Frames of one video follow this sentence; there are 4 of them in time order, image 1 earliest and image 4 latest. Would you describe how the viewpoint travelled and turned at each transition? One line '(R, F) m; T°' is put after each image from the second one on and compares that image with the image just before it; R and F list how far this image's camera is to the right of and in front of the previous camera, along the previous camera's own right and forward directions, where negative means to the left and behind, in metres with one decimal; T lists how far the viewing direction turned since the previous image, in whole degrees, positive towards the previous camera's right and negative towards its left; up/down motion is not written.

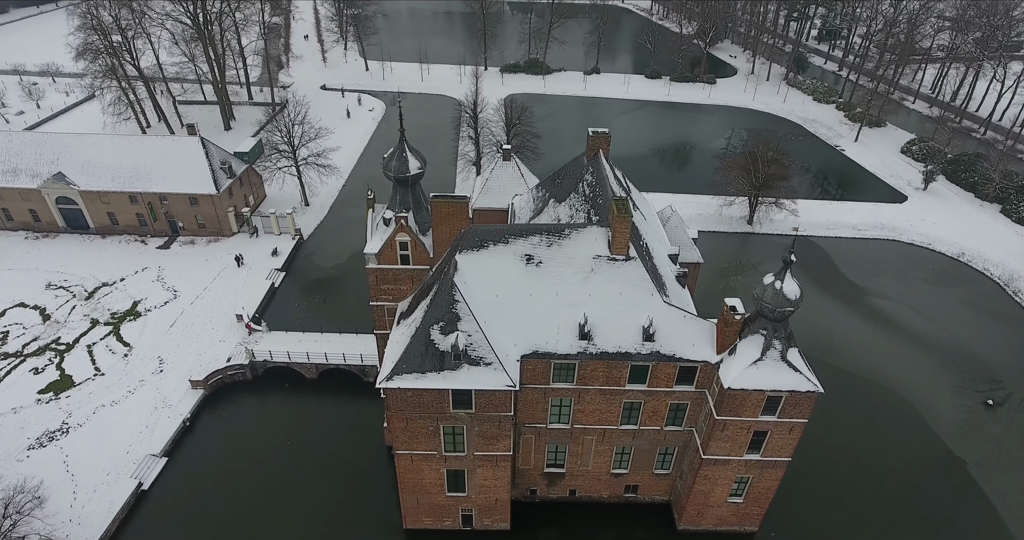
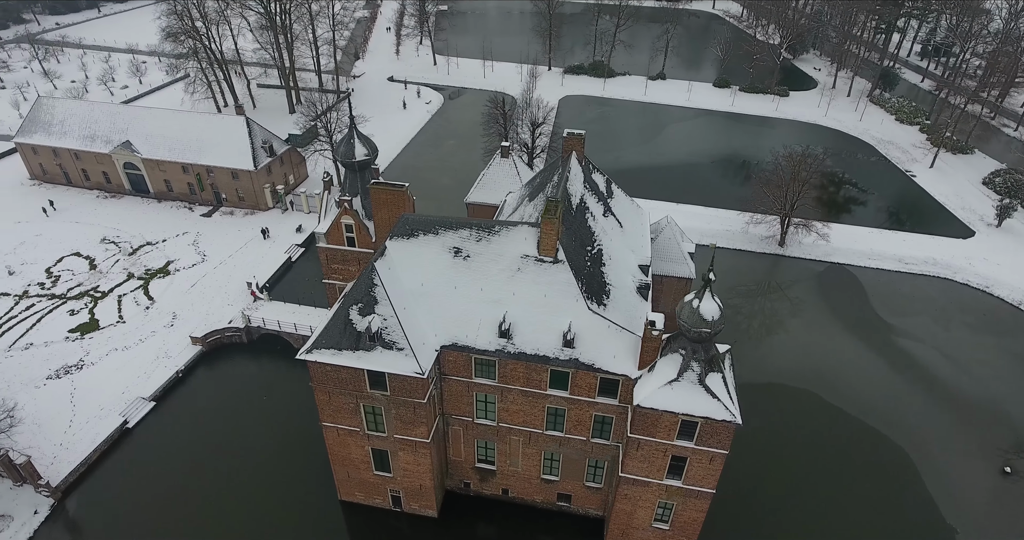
(+7.5, +0.4) m; -9°
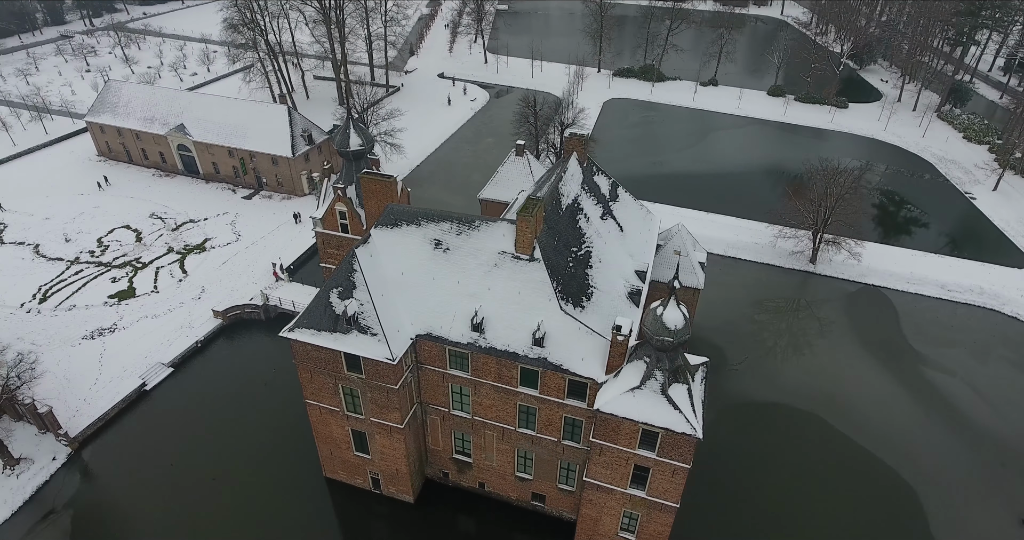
(+3.8, 0.0) m; -6°
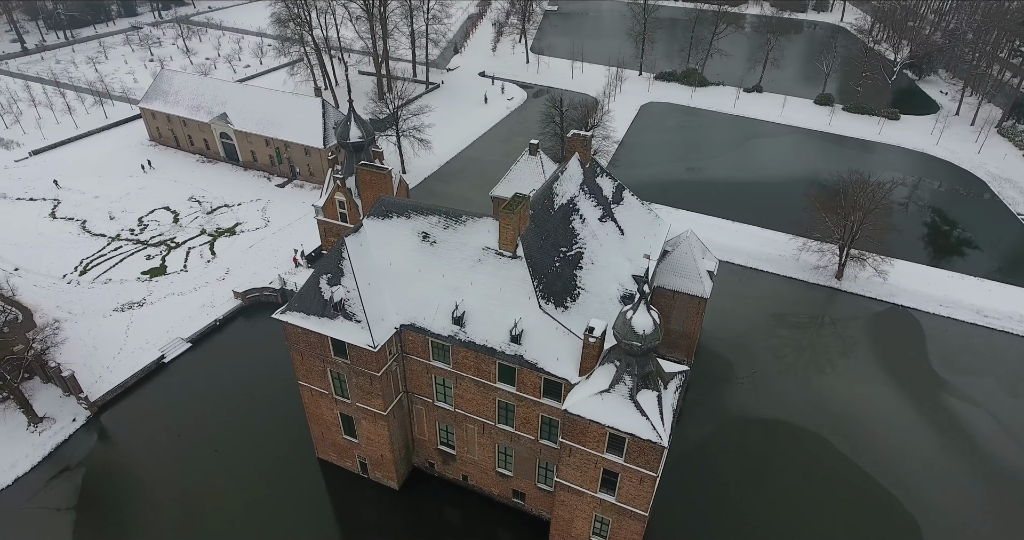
(+3.0, -0.1) m; -5°
